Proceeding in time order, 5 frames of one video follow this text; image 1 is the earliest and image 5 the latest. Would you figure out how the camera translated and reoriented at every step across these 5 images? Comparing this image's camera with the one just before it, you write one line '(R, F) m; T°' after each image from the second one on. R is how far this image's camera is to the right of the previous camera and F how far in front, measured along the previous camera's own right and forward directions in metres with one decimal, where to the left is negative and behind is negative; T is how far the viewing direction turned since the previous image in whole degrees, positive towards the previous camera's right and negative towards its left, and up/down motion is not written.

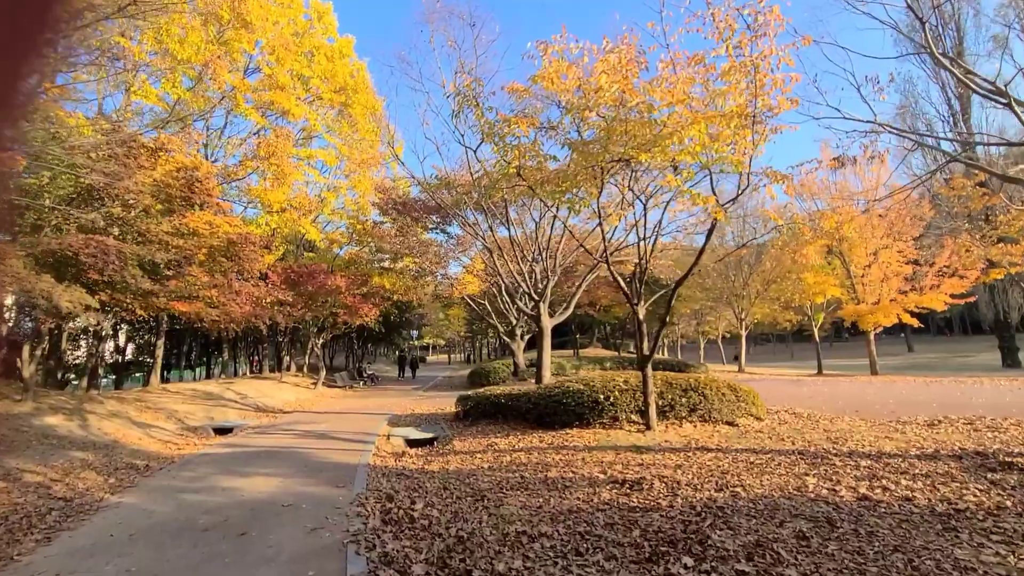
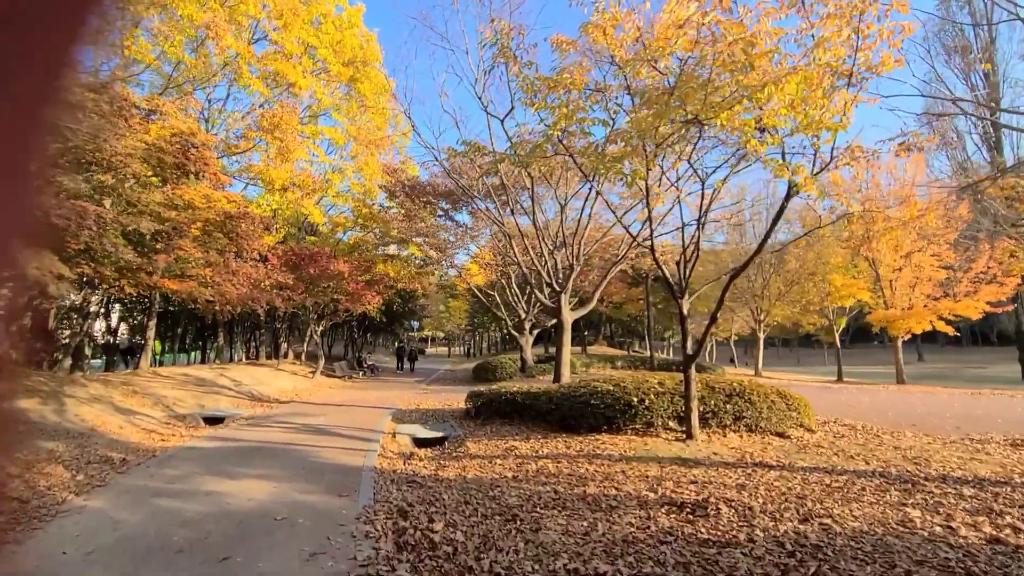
(-0.4, +0.9) m; 0°
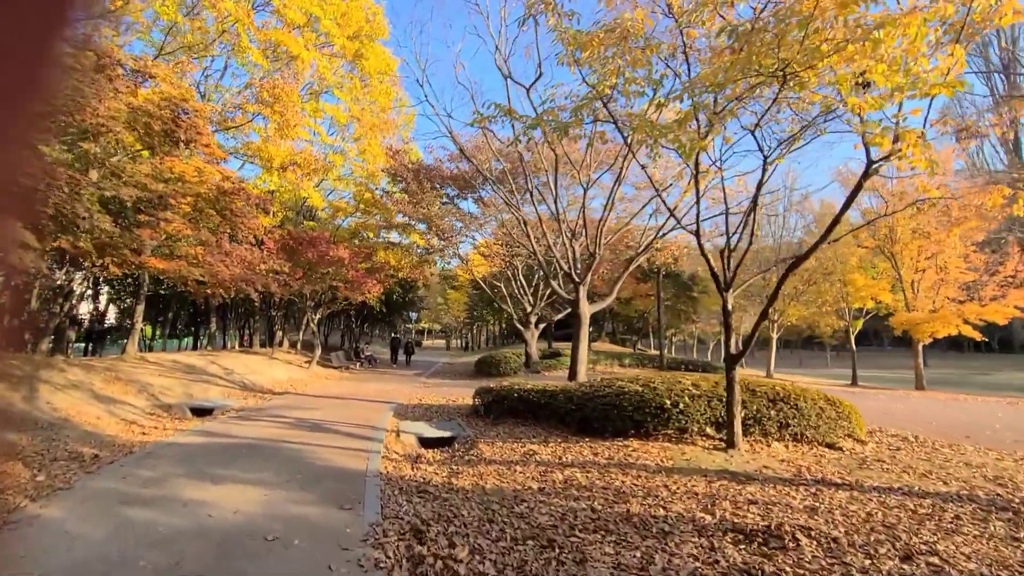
(-0.4, +0.8) m; 0°
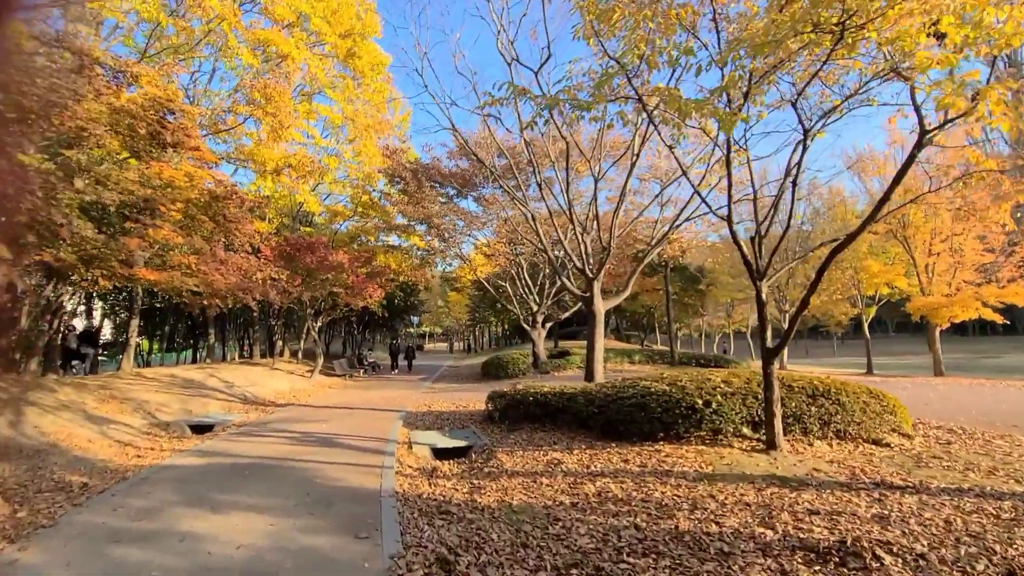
(-0.2, +0.5) m; 0°
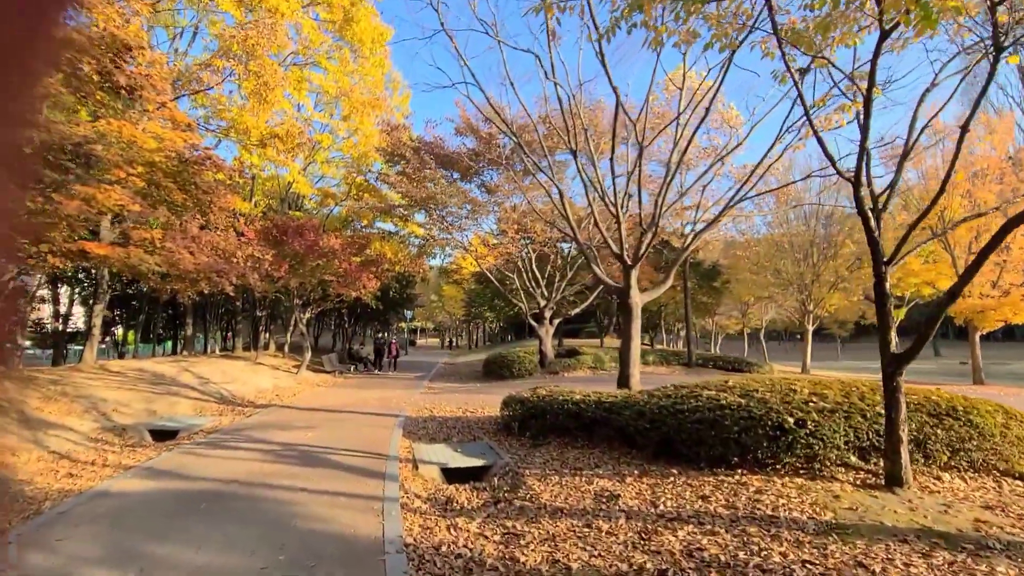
(-0.5, +1.4) m; +1°
